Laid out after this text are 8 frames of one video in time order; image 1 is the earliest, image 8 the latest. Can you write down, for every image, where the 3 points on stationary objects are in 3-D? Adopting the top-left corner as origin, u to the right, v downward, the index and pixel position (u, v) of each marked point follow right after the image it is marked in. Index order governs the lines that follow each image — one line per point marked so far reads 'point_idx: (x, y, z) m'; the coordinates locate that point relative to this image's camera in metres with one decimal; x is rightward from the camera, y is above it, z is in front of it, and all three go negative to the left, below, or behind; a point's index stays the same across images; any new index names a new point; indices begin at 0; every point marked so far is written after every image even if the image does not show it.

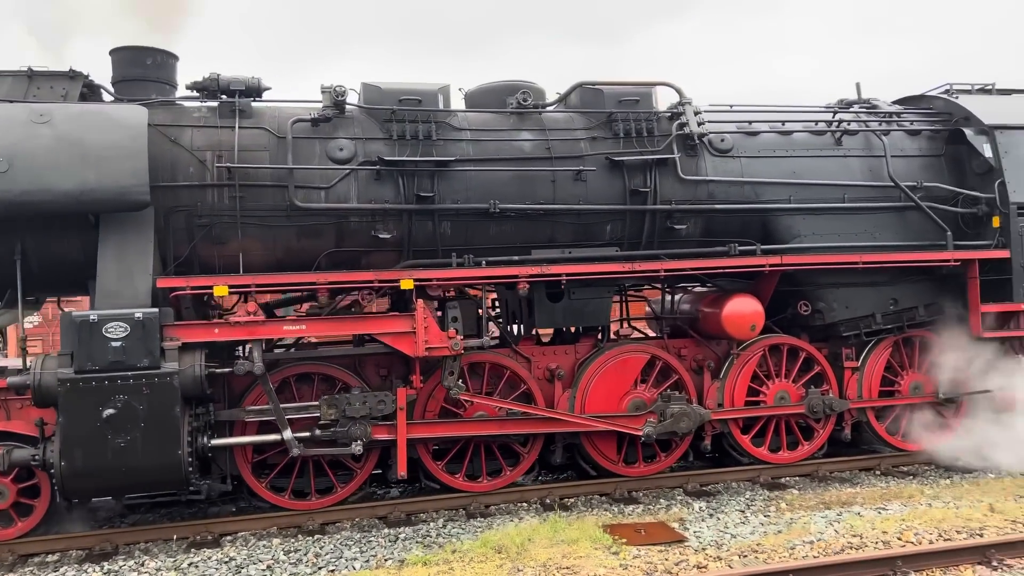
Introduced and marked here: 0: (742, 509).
0: (+1.4, -1.4, +5.1) m
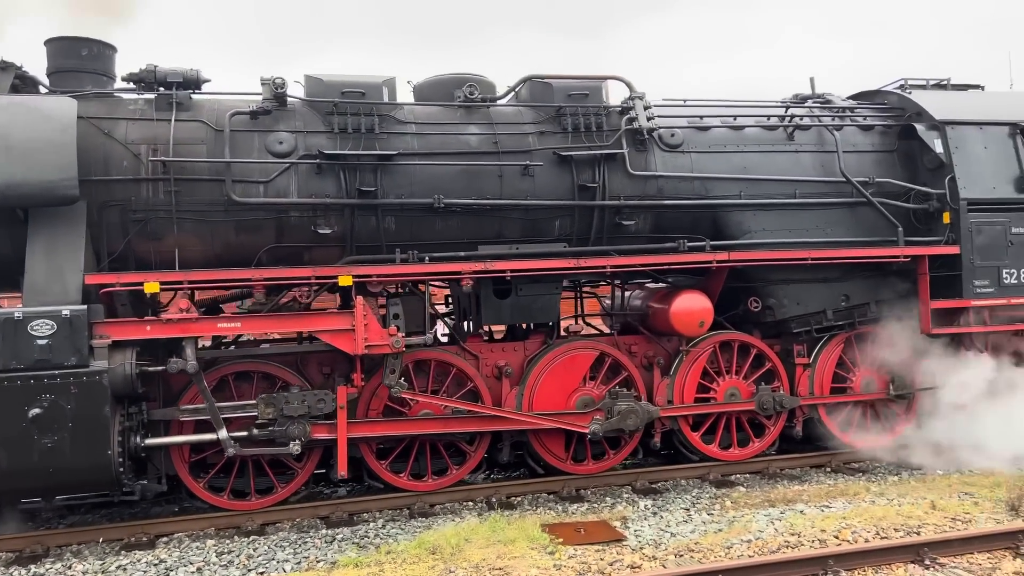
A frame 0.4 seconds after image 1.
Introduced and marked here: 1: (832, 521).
0: (+1.1, -1.4, +5.0) m
1: (+1.8, -1.3, +4.5) m
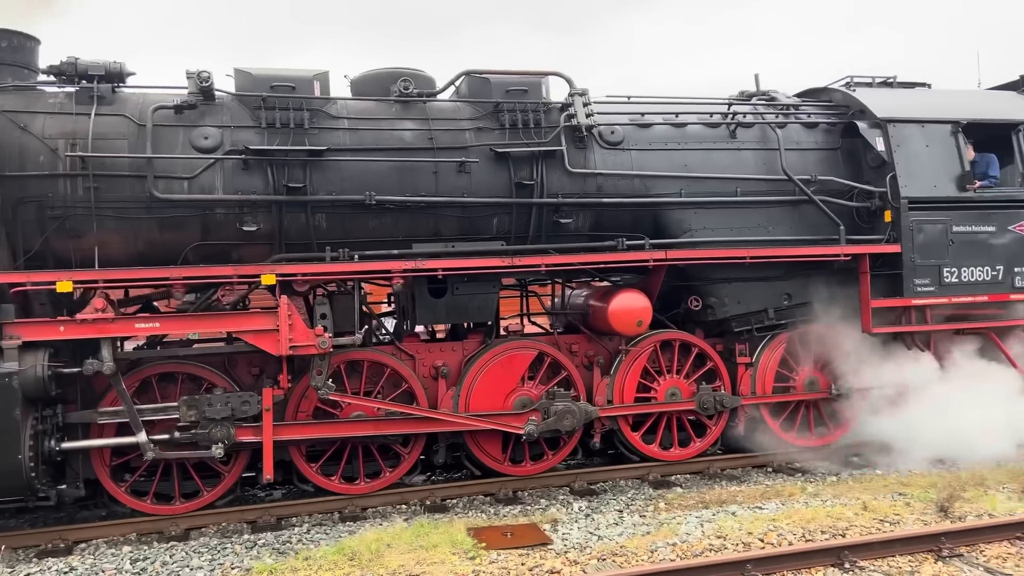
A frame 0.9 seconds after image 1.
0: (+0.7, -1.4, +5.0) m
1: (+1.4, -1.3, +4.4) m
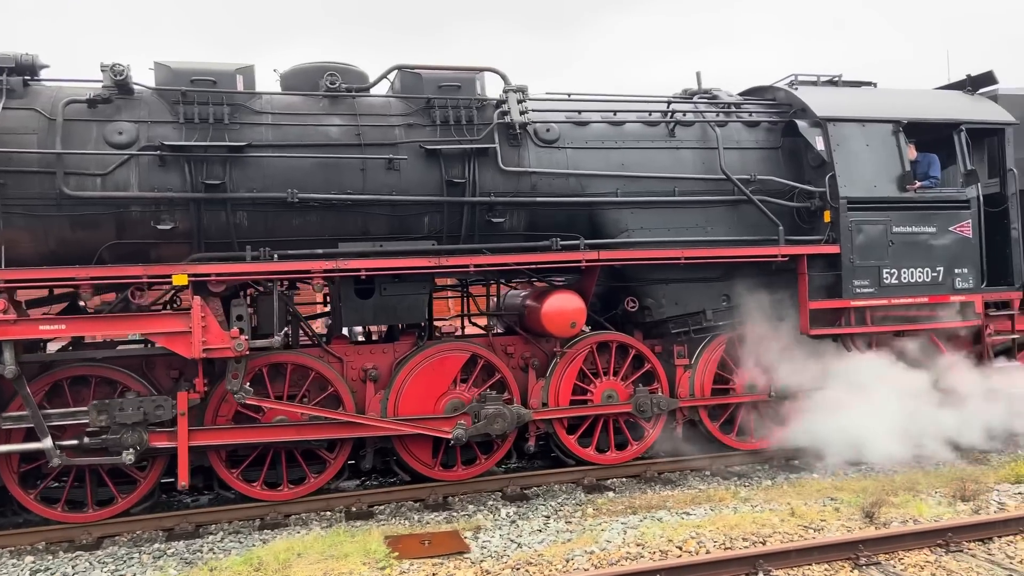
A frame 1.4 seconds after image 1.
0: (+0.2, -1.4, +4.9) m
1: (+0.9, -1.3, +4.3) m
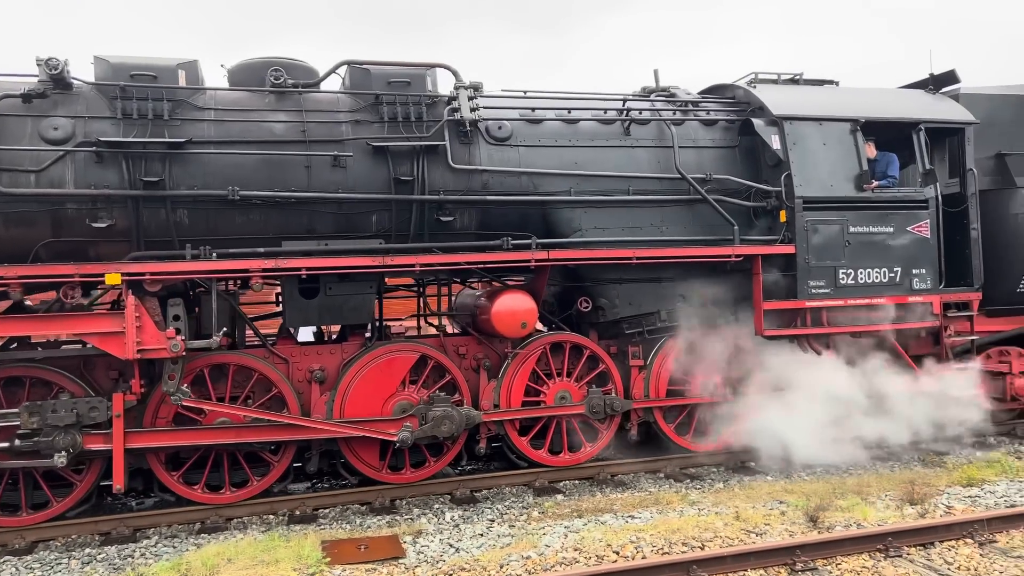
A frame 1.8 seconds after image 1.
0: (-0.1, -1.4, +4.8) m
1: (+0.6, -1.3, +4.3) m
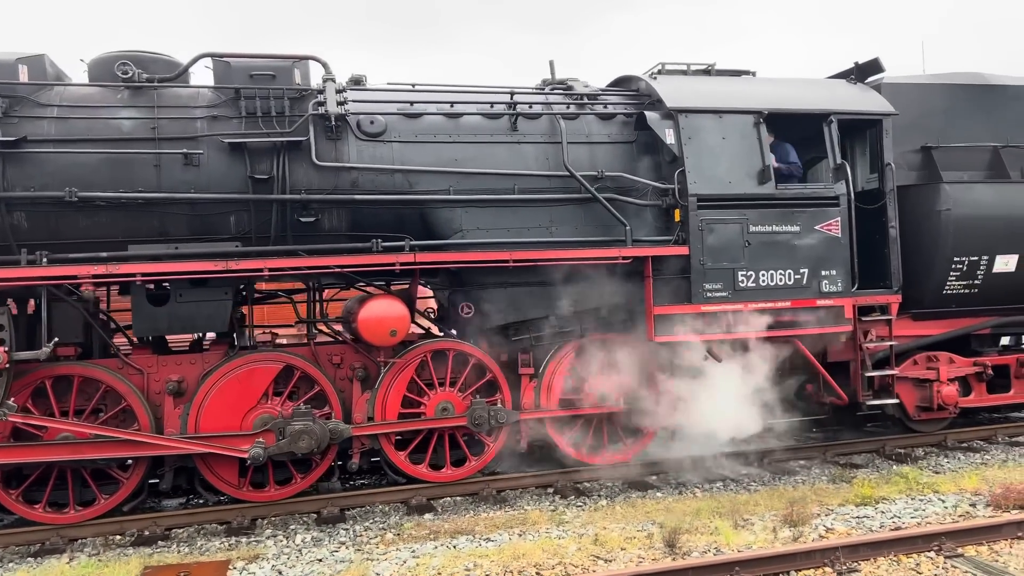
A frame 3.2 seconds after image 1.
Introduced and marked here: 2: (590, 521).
0: (-0.9, -1.4, +4.5) m
1: (-0.2, -1.3, +3.9) m
2: (+0.4, -1.3, +4.5) m
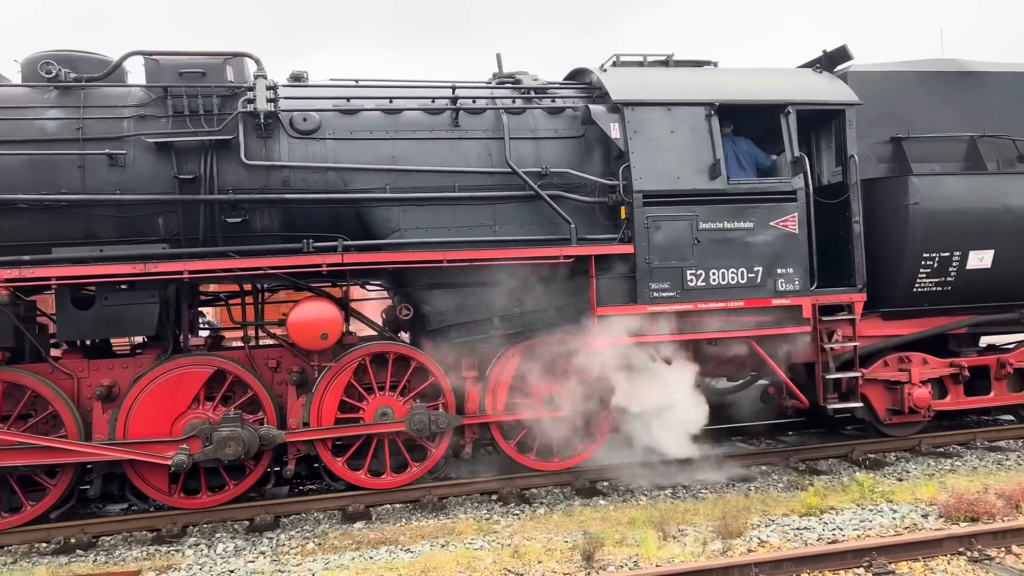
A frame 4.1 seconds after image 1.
0: (-1.3, -1.4, +4.3) m
1: (-0.7, -1.3, +3.8) m
2: (0.0, -1.3, +4.3) m
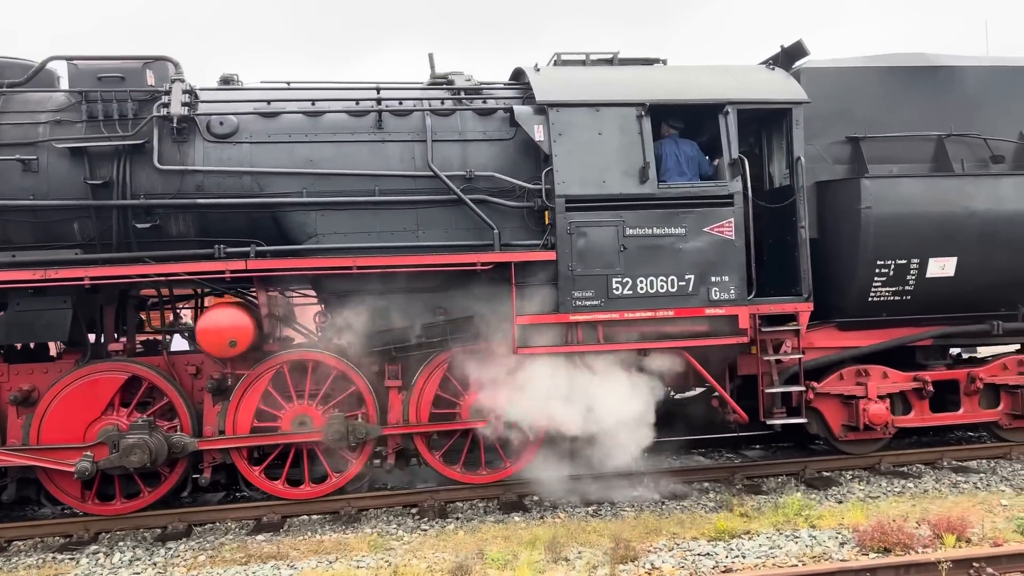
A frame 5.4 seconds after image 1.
0: (-1.9, -1.5, +4.3) m
1: (-1.2, -1.4, +3.7) m
2: (-0.5, -1.4, +4.2) m
